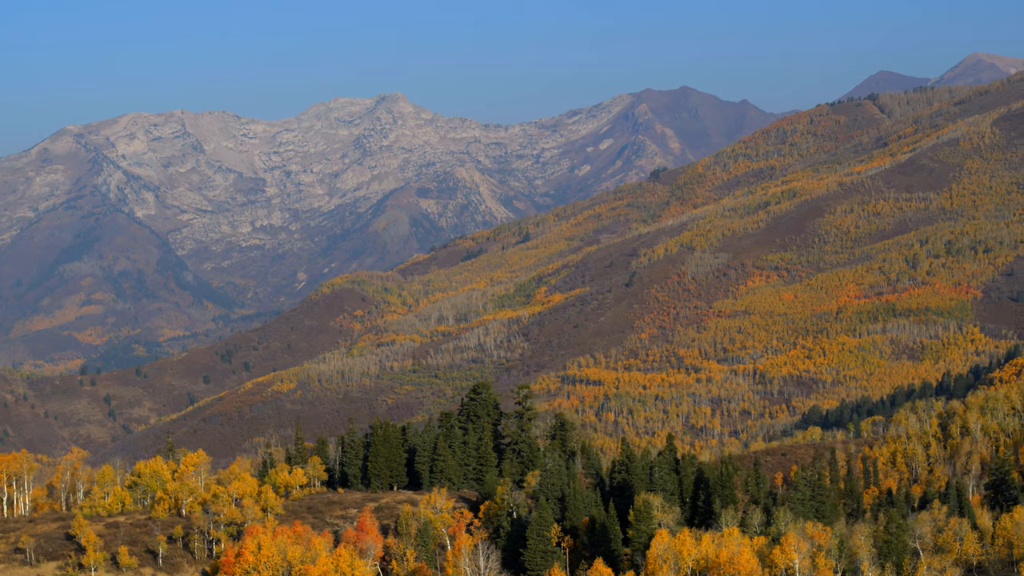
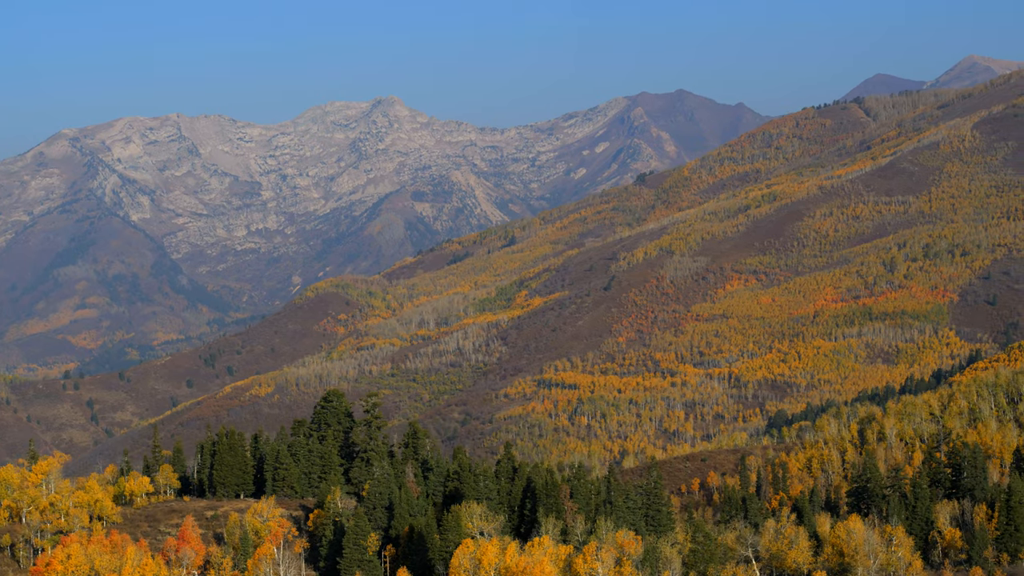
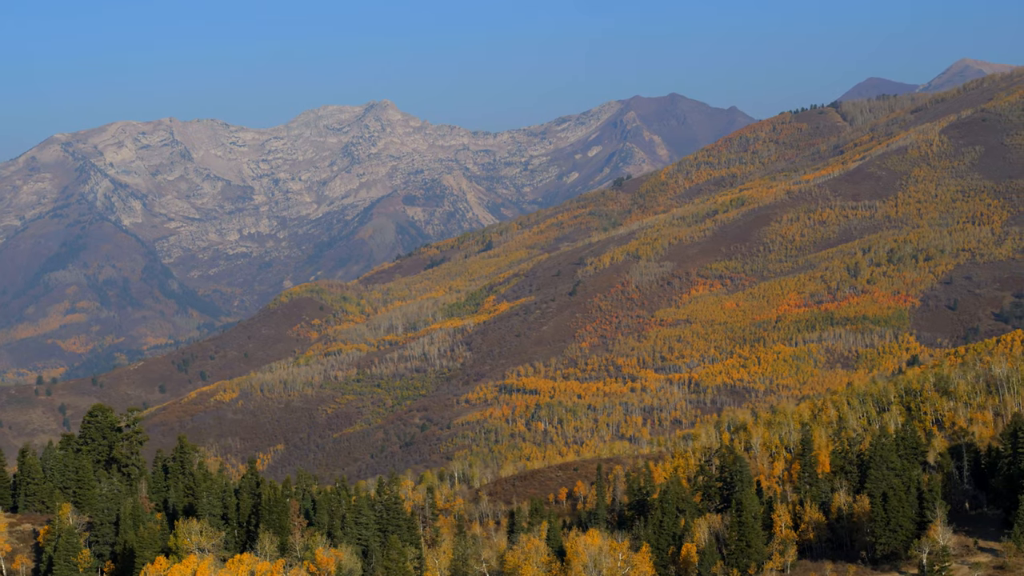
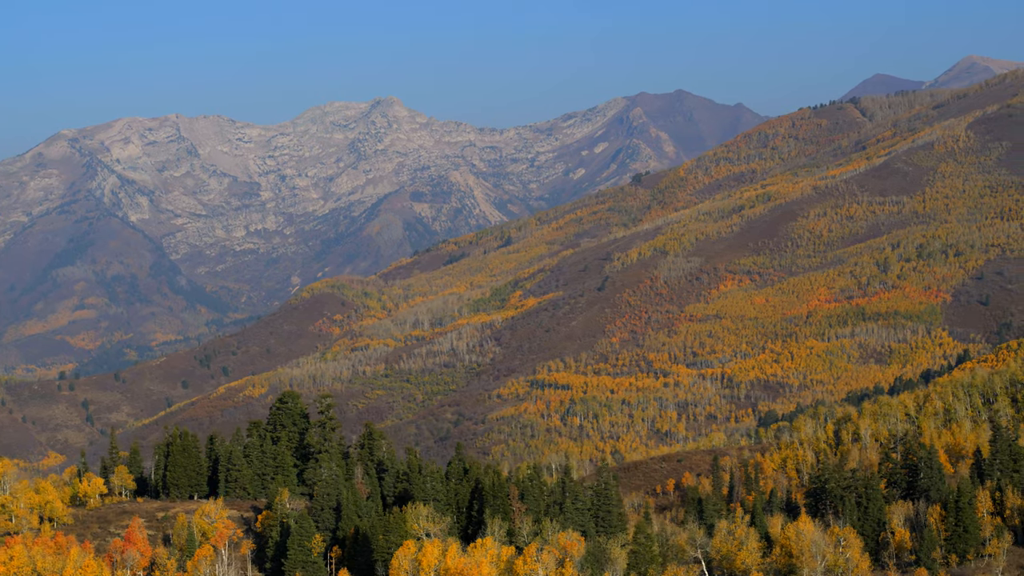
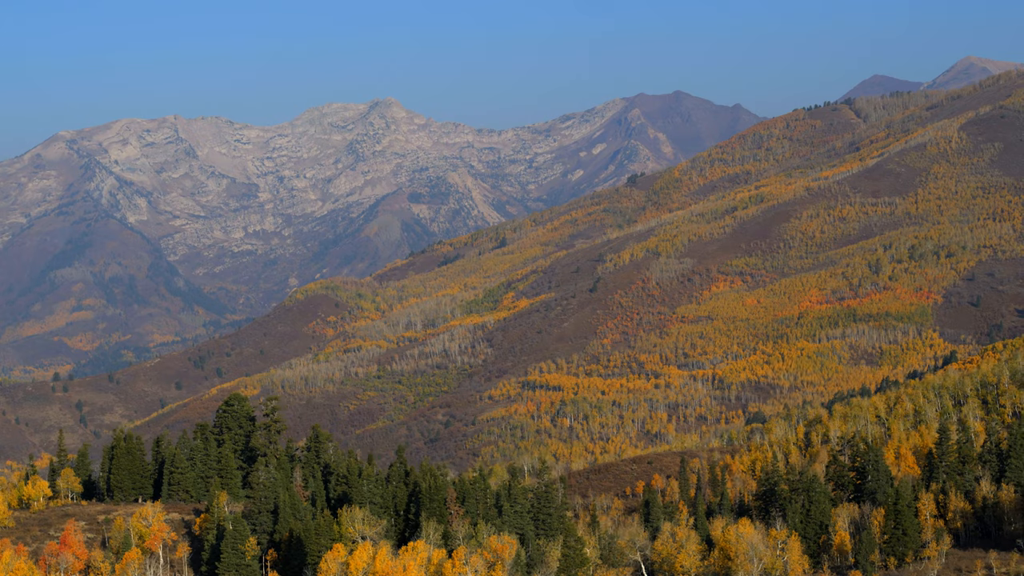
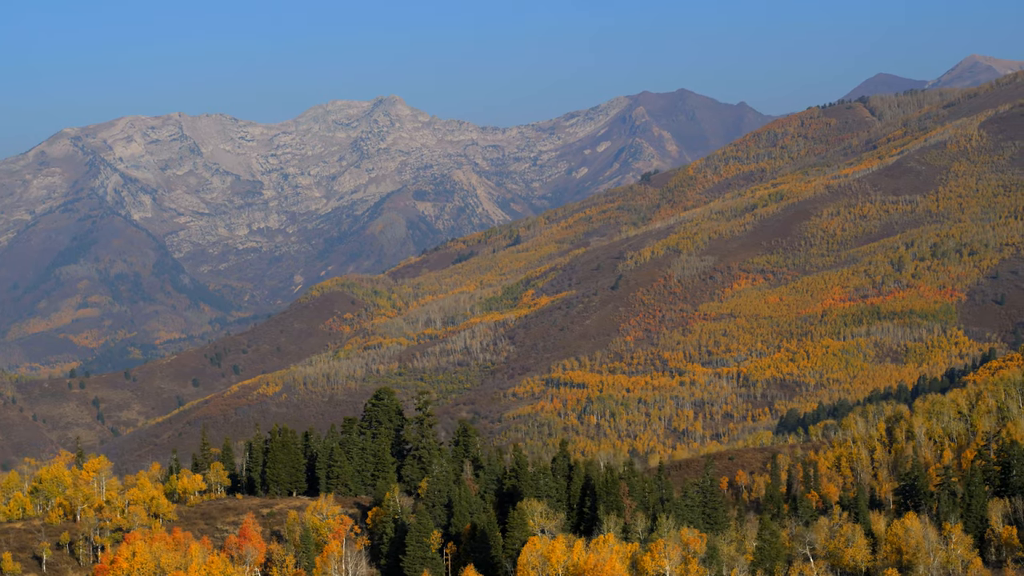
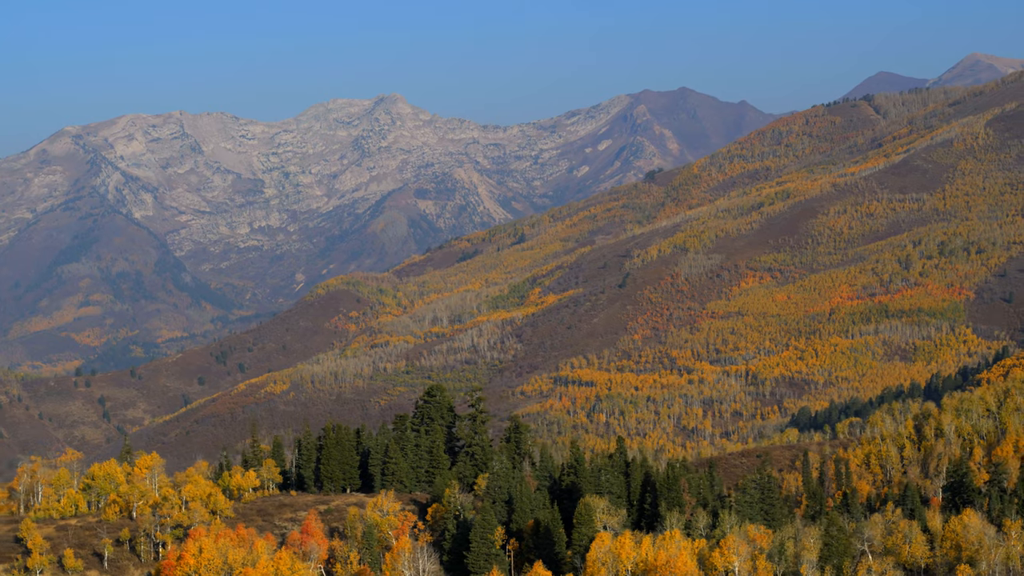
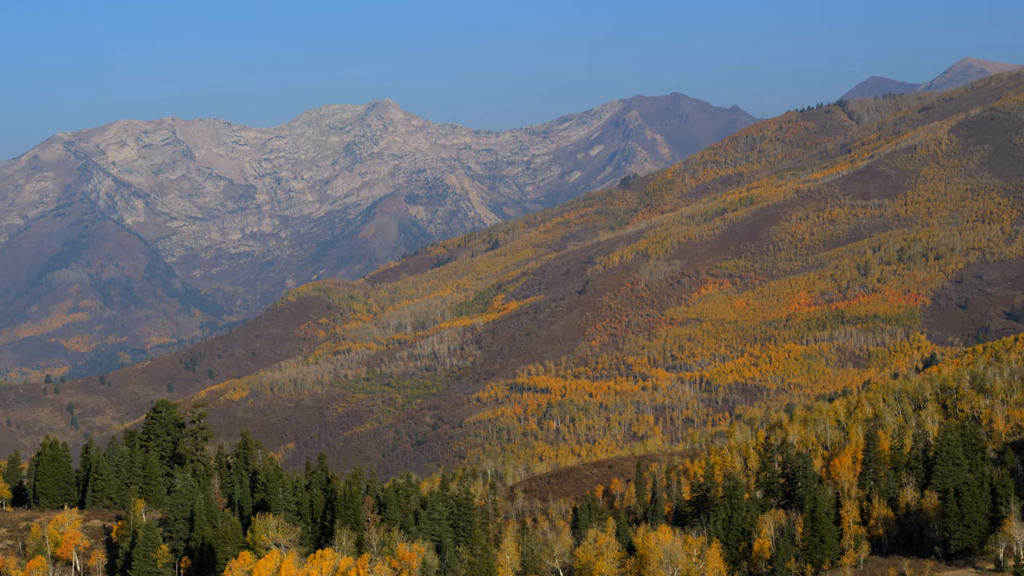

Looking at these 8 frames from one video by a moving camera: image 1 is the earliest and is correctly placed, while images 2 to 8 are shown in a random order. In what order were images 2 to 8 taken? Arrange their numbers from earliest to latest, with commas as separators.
7, 6, 2, 4, 5, 8, 3
